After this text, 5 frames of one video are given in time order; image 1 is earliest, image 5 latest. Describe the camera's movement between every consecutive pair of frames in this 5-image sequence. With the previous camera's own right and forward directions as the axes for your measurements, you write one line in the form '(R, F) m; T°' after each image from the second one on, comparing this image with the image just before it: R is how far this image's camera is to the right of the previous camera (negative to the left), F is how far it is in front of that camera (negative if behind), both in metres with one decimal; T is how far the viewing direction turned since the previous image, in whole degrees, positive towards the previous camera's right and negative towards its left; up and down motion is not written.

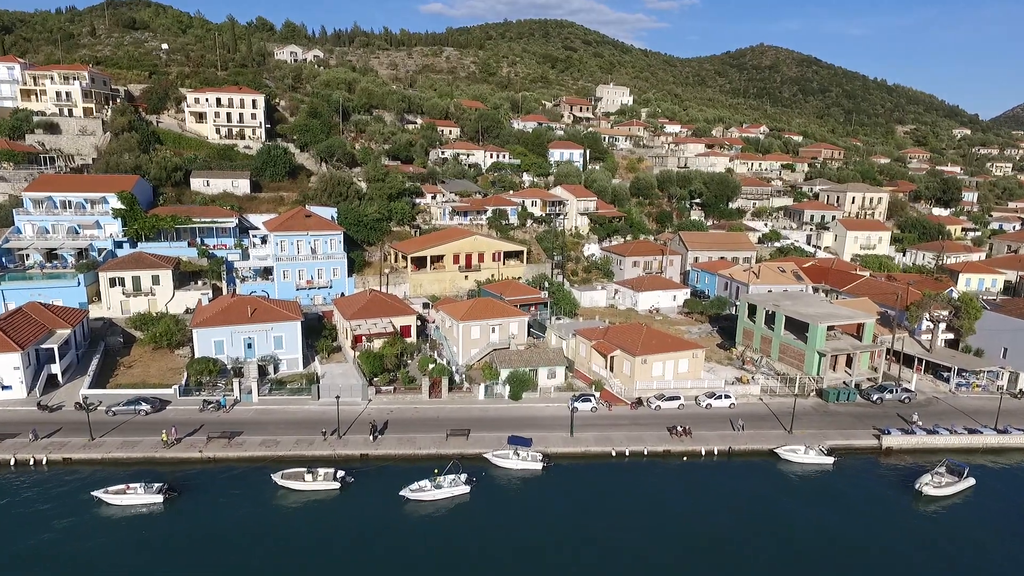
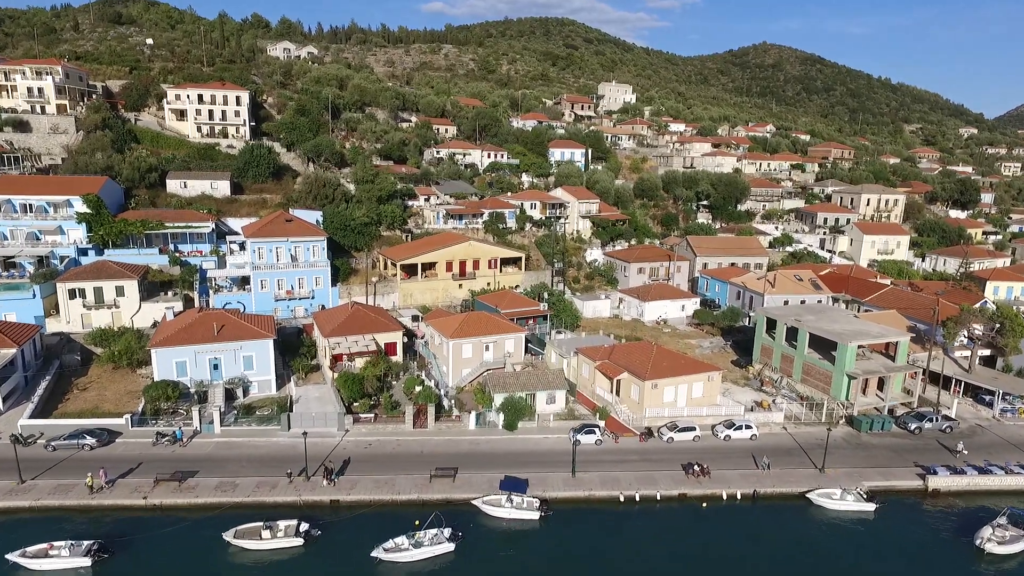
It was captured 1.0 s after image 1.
(+0.3, +3.6) m; 0°
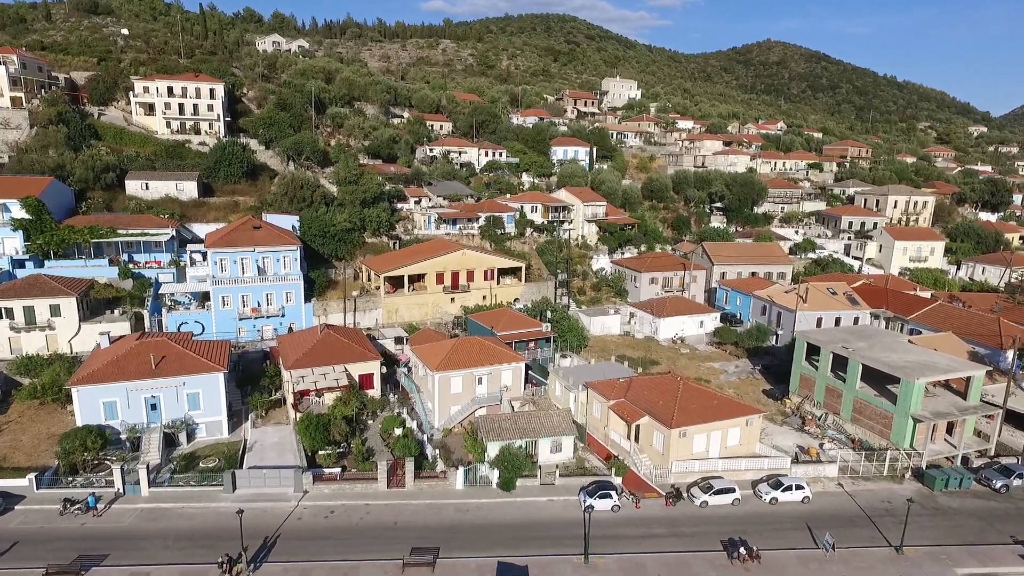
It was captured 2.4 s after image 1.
(+0.1, +5.5) m; 0°
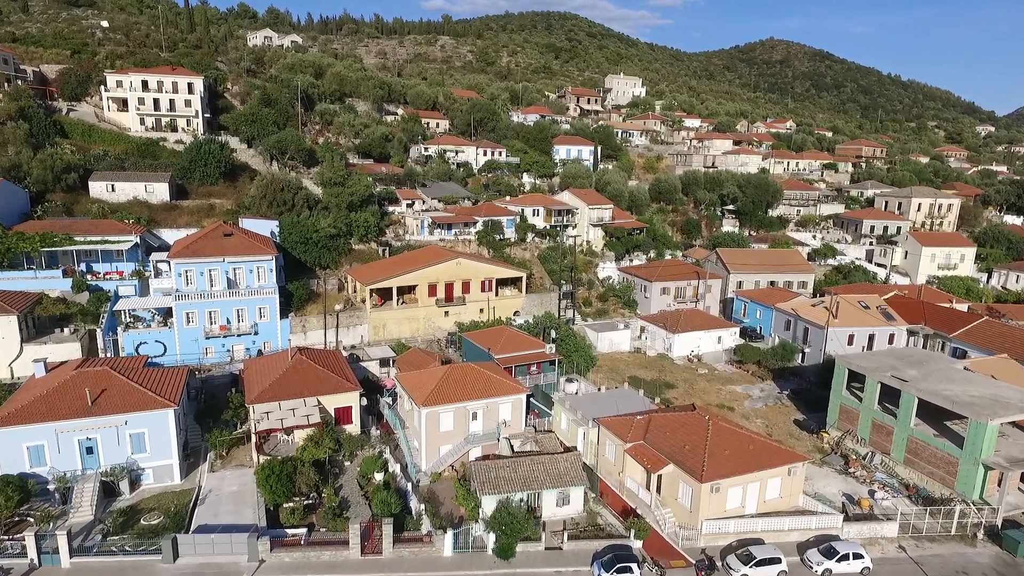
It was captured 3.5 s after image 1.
(0.0, +4.1) m; 0°
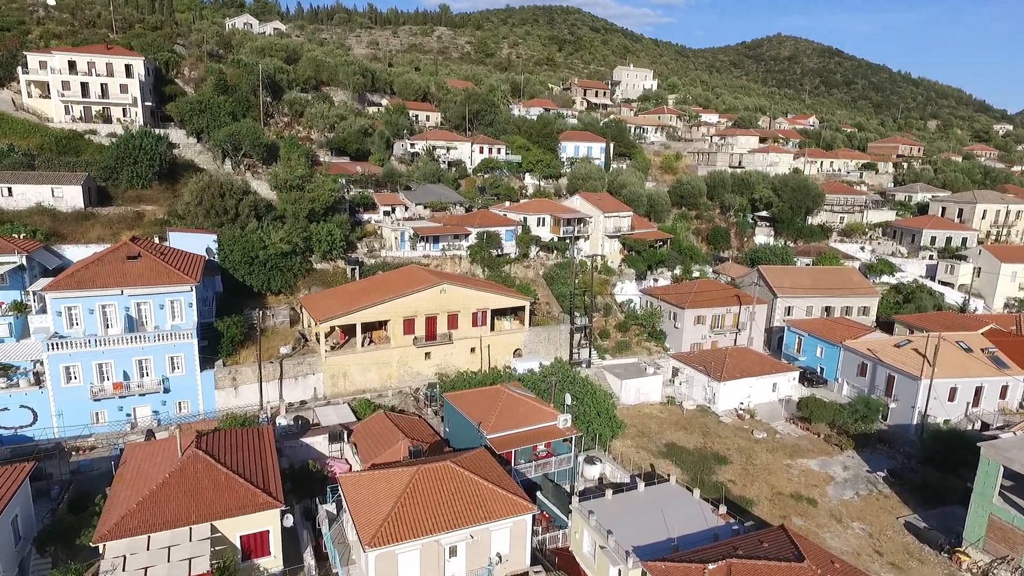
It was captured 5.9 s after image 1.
(0.0, +9.1) m; 0°
